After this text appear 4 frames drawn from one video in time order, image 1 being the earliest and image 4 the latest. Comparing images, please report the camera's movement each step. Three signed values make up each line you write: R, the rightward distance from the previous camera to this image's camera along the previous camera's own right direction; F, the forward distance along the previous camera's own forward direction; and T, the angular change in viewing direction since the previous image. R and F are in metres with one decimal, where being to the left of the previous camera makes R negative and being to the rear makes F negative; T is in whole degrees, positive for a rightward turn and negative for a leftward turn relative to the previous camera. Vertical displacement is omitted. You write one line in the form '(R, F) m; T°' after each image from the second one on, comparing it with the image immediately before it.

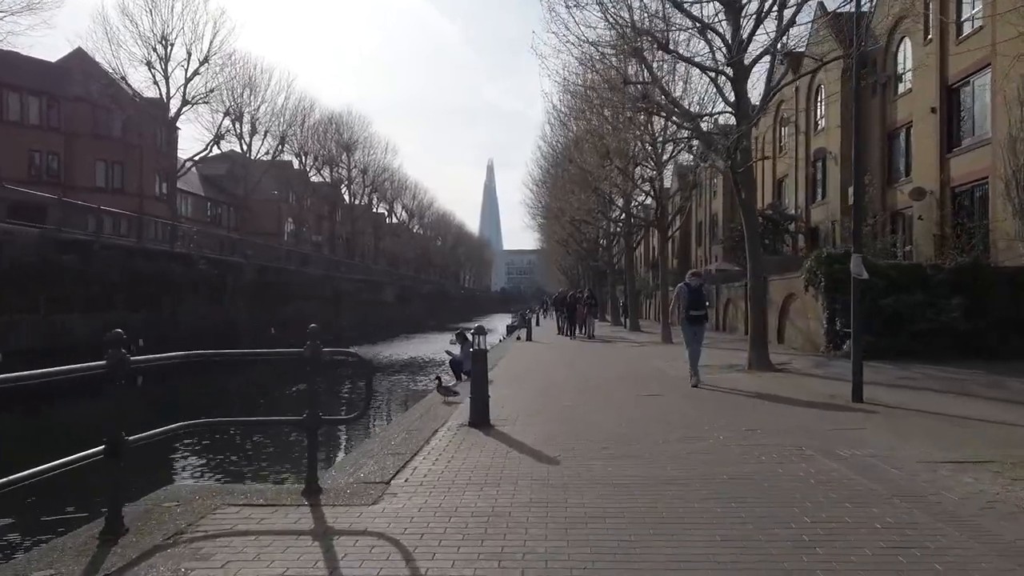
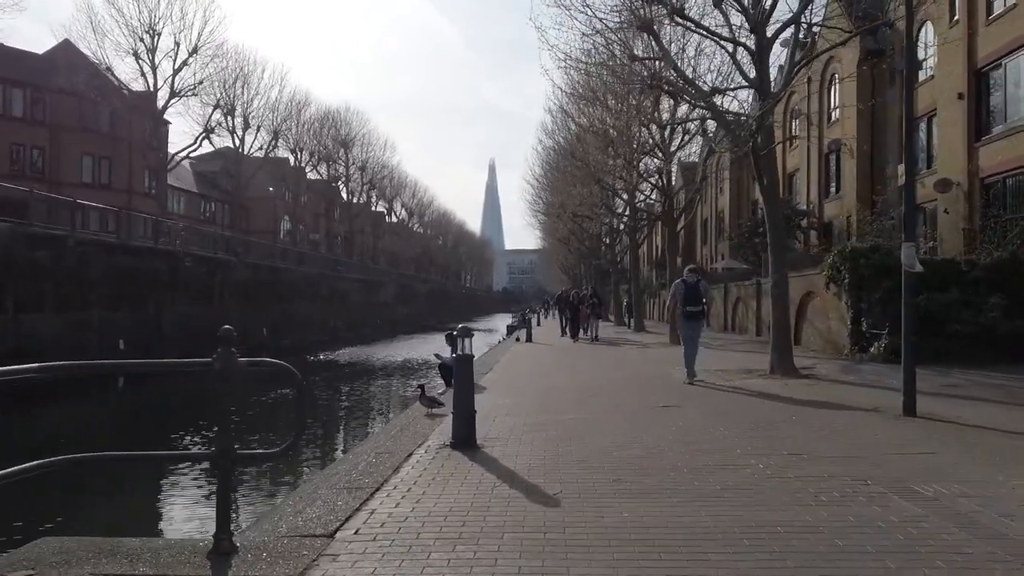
(+0.1, +1.5) m; 0°
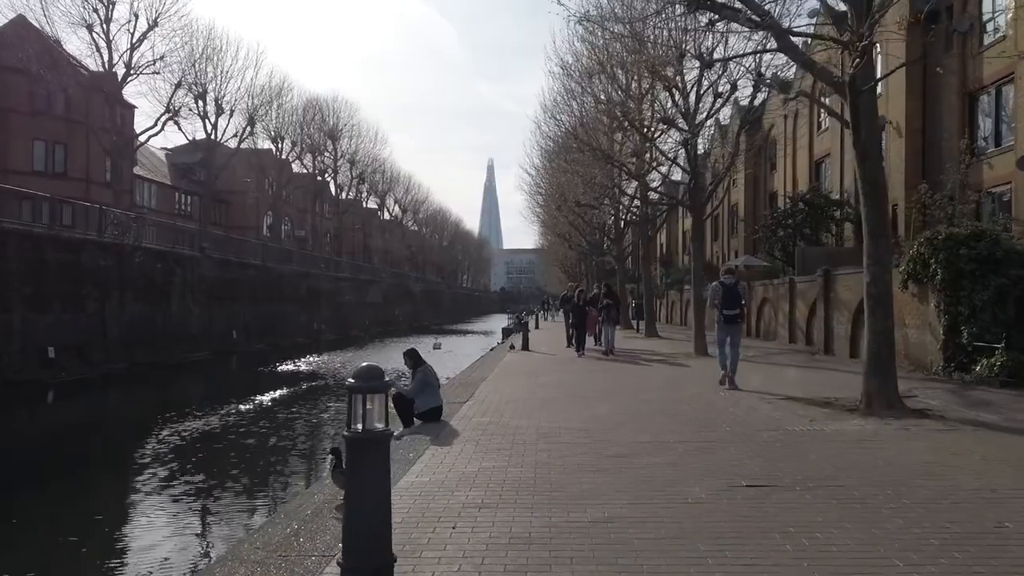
(+0.1, +4.2) m; 0°
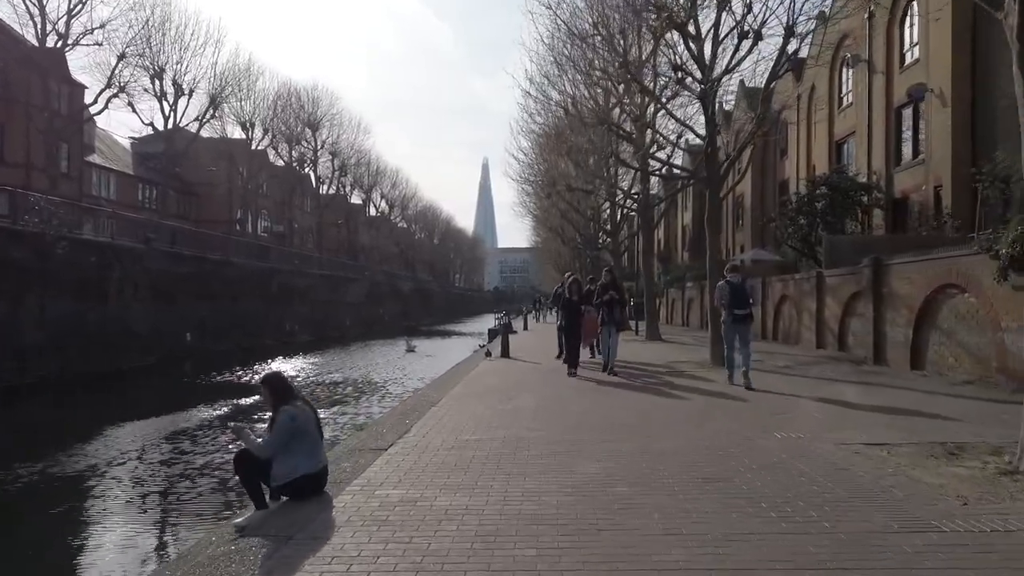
(+0.4, +4.0) m; 0°
